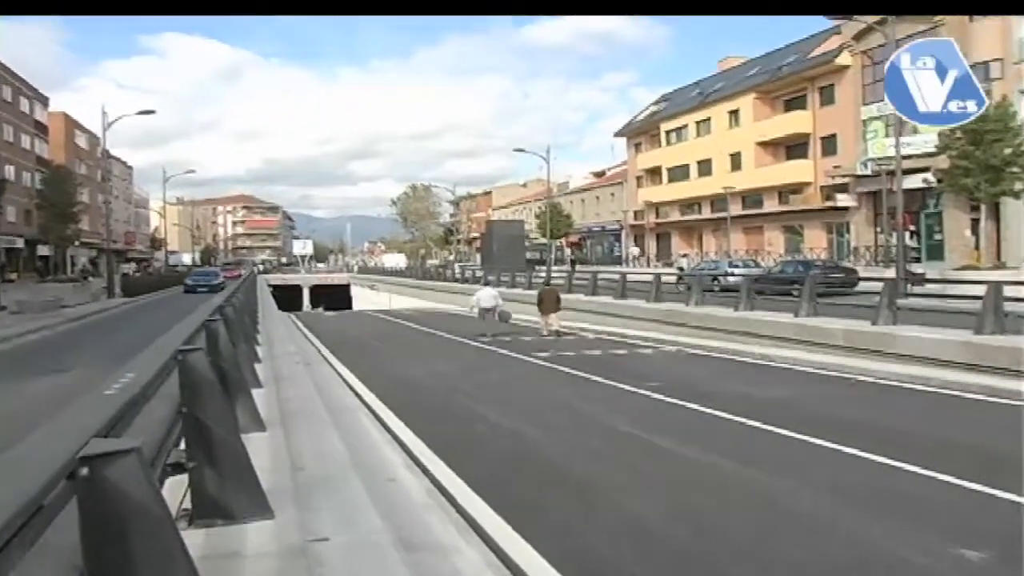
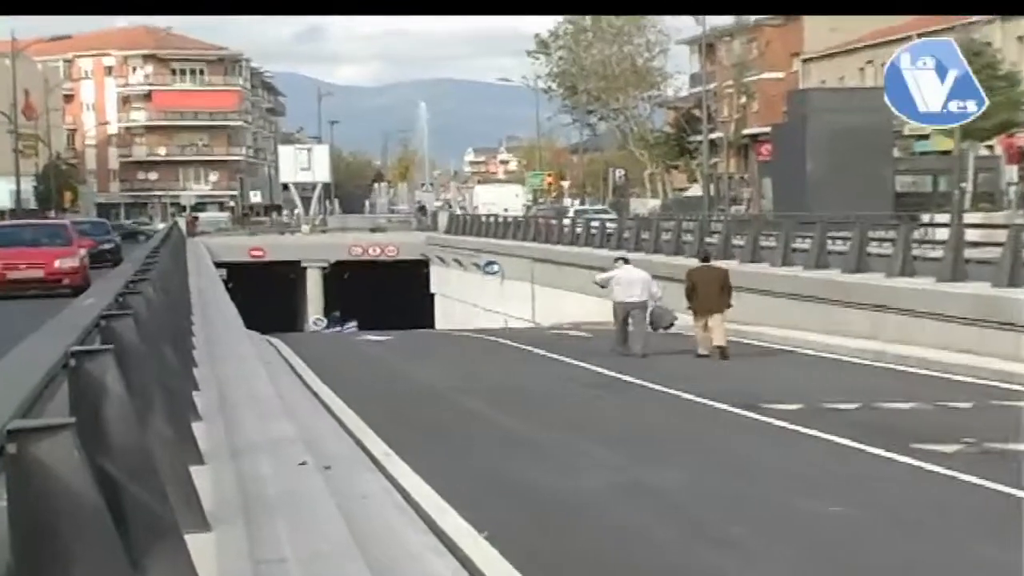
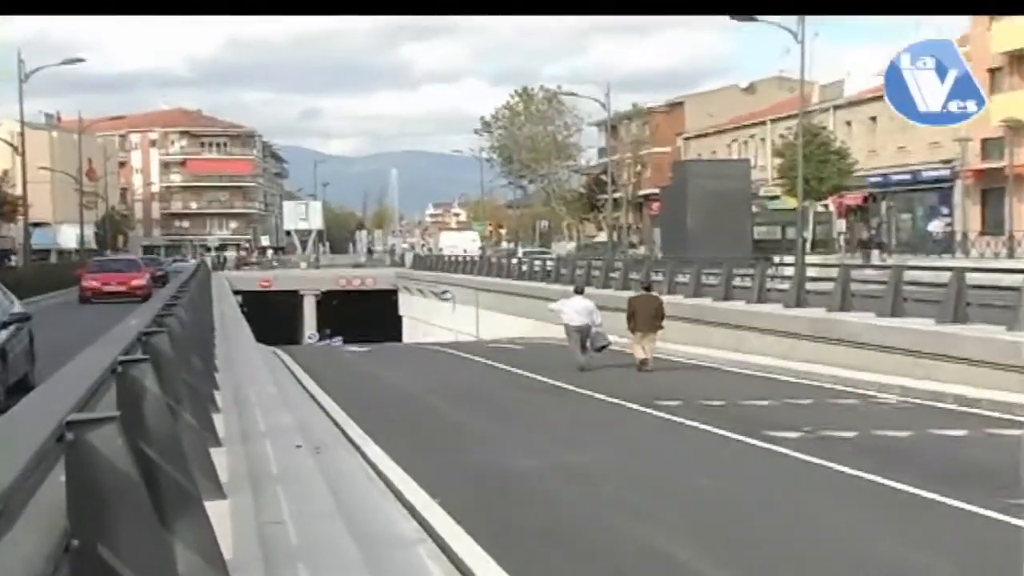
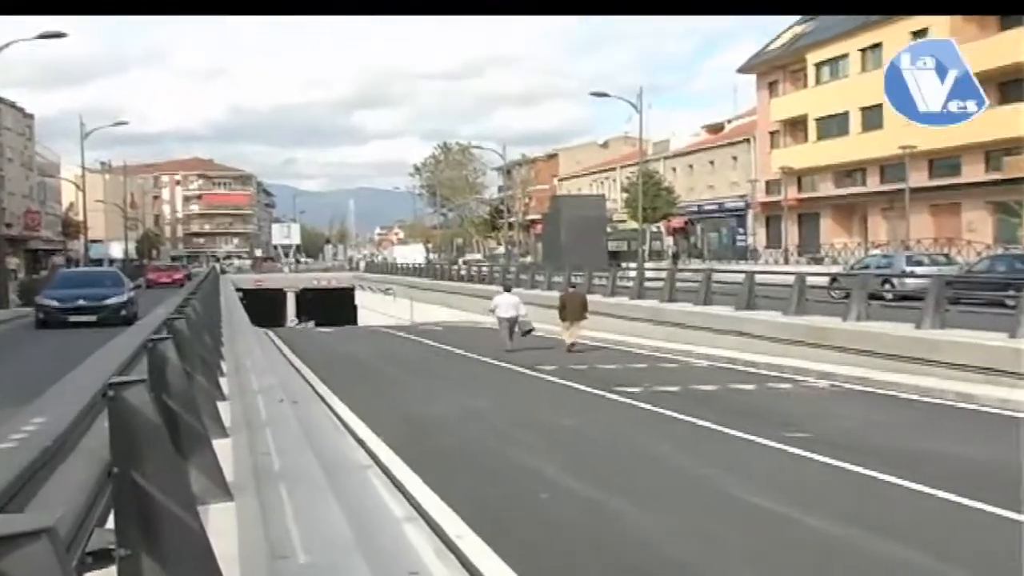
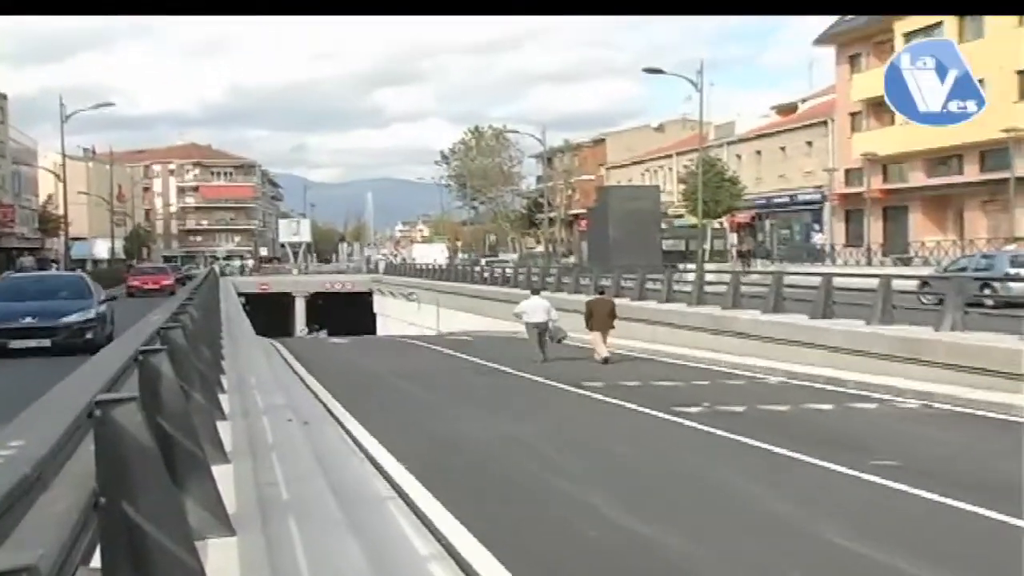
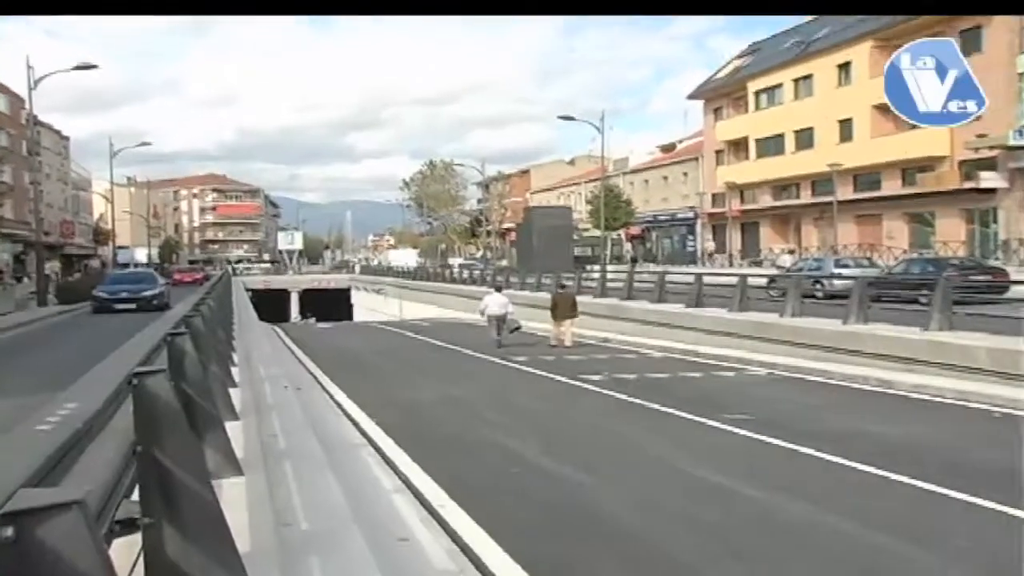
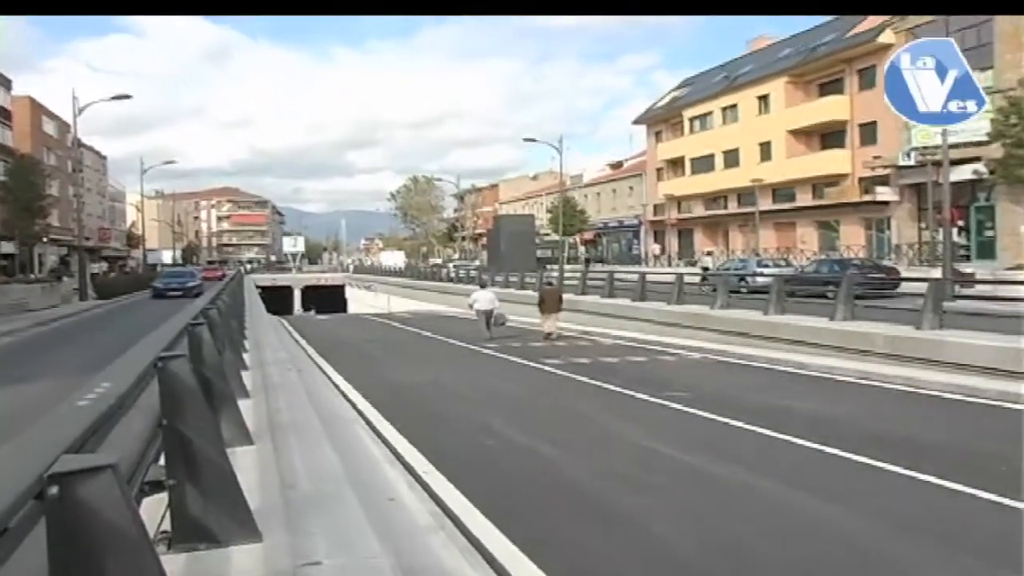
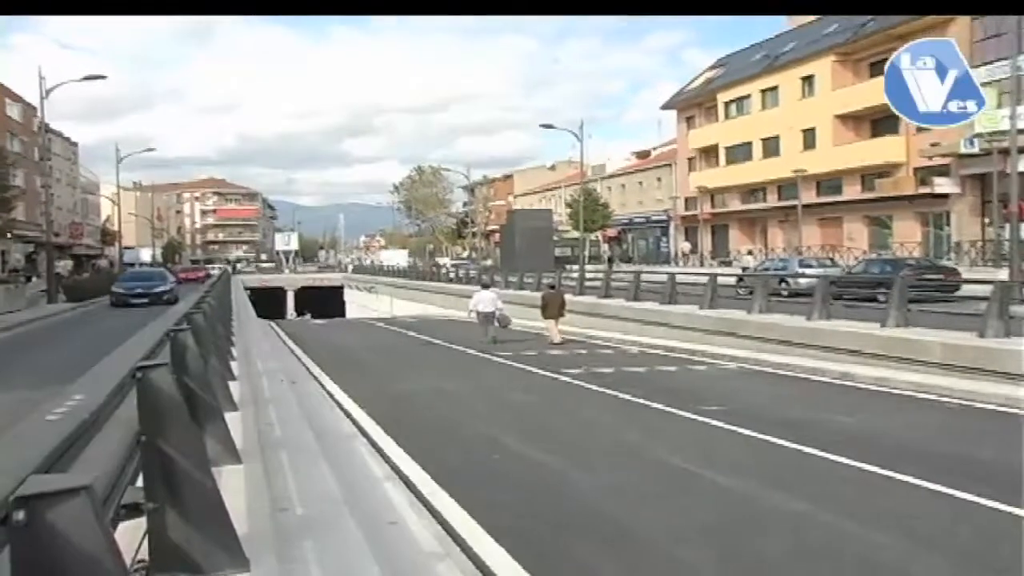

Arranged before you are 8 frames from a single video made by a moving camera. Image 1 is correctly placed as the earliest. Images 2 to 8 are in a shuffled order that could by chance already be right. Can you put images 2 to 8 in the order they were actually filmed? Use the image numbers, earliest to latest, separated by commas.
7, 8, 6, 4, 5, 3, 2
